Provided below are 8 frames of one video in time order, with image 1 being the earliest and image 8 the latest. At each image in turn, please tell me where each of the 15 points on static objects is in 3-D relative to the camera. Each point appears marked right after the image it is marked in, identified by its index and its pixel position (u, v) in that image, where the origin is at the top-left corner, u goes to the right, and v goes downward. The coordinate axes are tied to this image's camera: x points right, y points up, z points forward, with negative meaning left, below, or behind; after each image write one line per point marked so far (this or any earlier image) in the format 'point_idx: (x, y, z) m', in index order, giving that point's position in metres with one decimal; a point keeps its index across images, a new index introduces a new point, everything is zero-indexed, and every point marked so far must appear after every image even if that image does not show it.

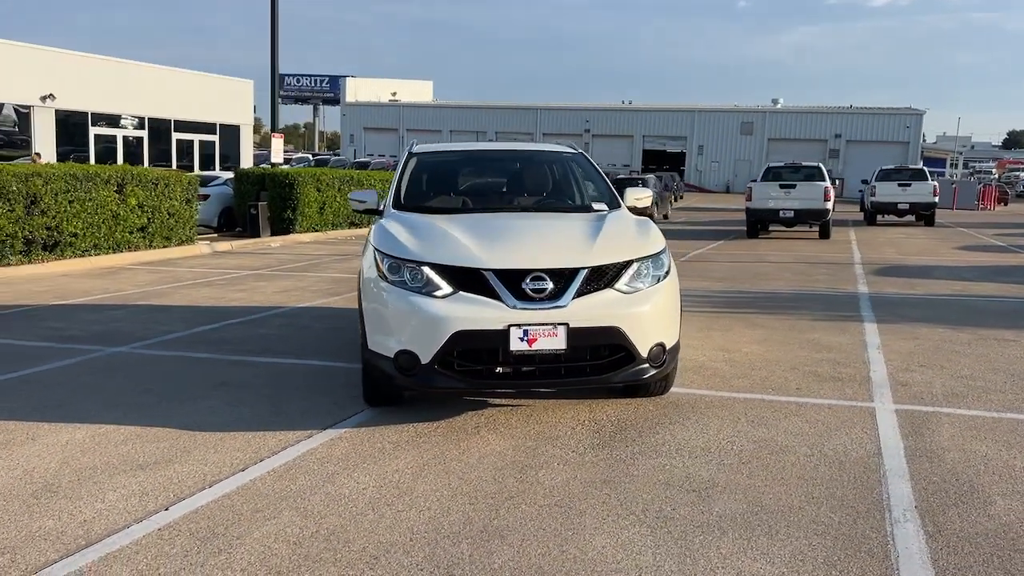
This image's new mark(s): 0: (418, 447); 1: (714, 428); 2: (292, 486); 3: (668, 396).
0: (-0.5, -0.9, +4.8) m
1: (+1.2, -0.8, +5.1) m
2: (-1.1, -0.9, +4.1) m
3: (+1.0, -0.7, +5.8) m
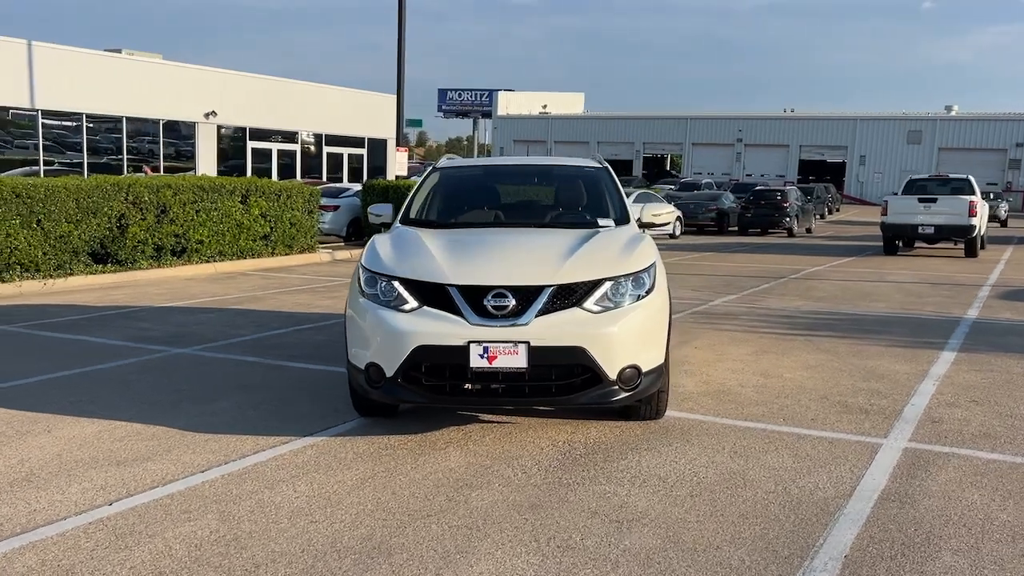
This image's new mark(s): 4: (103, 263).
0: (-0.7, -0.9, +4.8) m
1: (+1.0, -0.9, +4.9) m
2: (-1.4, -1.0, +4.3) m
3: (+0.9, -0.8, +5.6) m
4: (-7.0, +0.4, +15.0) m
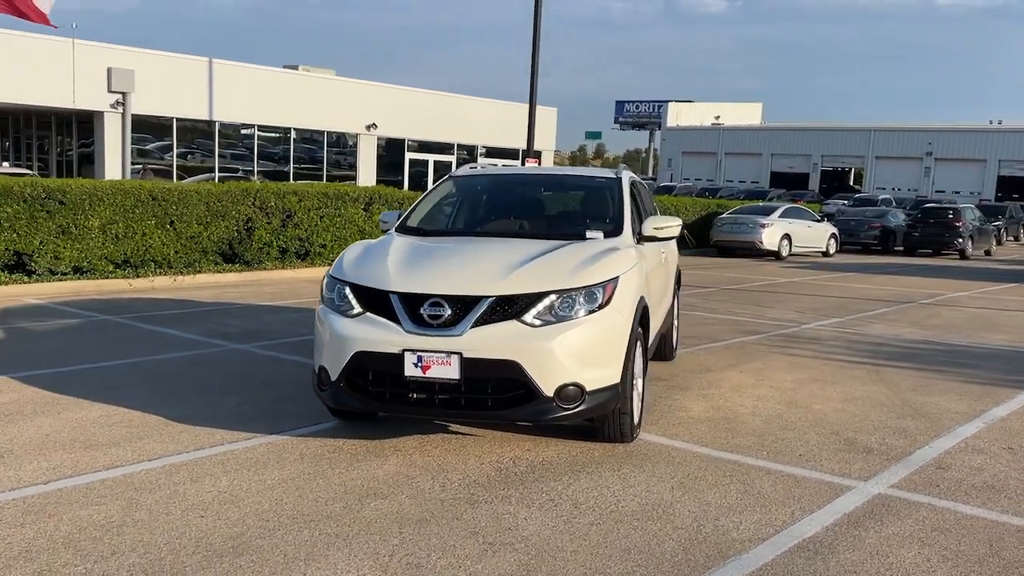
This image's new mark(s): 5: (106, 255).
0: (-1.1, -1.0, +4.9) m
1: (+0.6, -1.0, +4.6) m
2: (-1.8, -1.0, +4.5) m
3: (+0.7, -0.9, +5.3) m
4: (-5.2, +0.5, +16.1) m
5: (-6.6, +0.5, +14.2) m
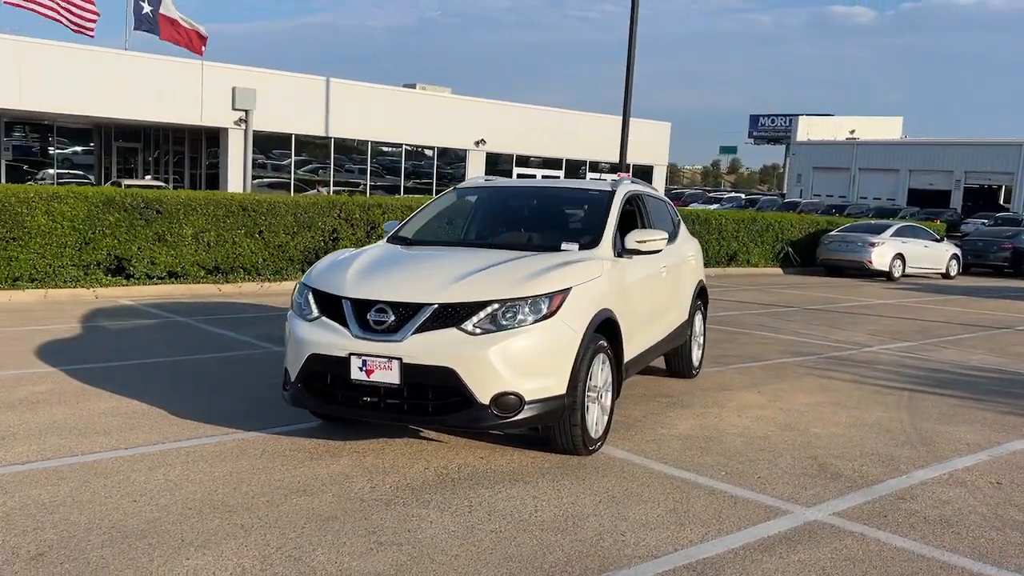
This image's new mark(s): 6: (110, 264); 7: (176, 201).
0: (-1.4, -1.0, +5.1) m
1: (+0.2, -1.1, +4.6) m
2: (-2.2, -1.0, +4.9) m
3: (+0.4, -1.0, +5.3) m
4: (-3.8, +0.3, +16.8) m
5: (-5.4, +0.5, +15.2) m
6: (-6.6, +0.4, +14.4) m
7: (-5.7, +1.5, +14.8) m
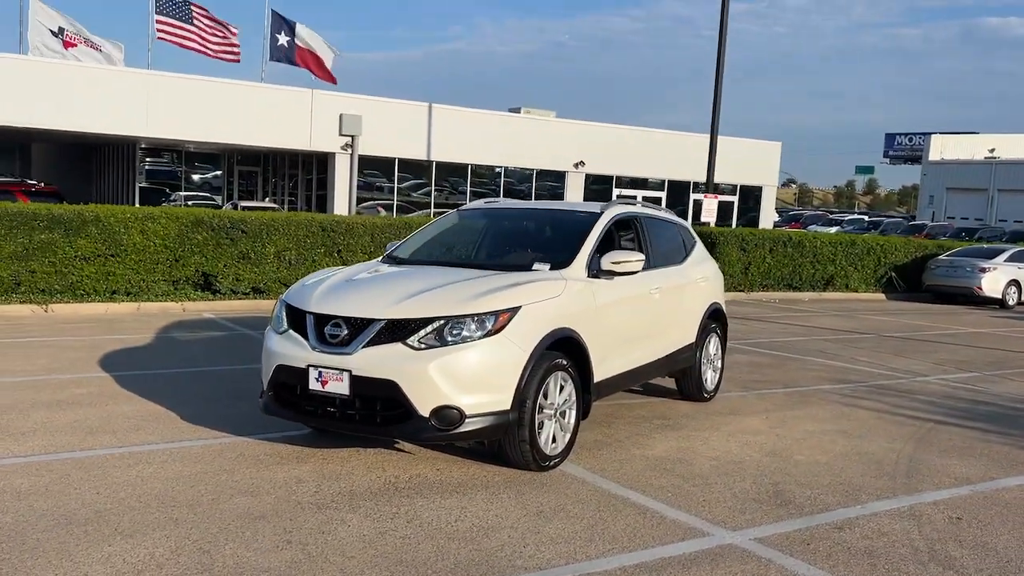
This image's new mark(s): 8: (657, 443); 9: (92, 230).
0: (-1.7, -1.1, +5.5) m
1: (-0.2, -1.2, +4.7) m
2: (-2.5, -1.1, +5.3) m
3: (+0.1, -1.1, +5.4) m
4: (-2.4, 0.0, +17.4) m
5: (-4.3, +0.2, +16.0) m
6: (-5.5, +0.1, +15.4) m
7: (-4.5, +1.2, +15.7) m
8: (+1.0, -1.1, +6.3) m
9: (-6.9, +1.0, +14.4) m
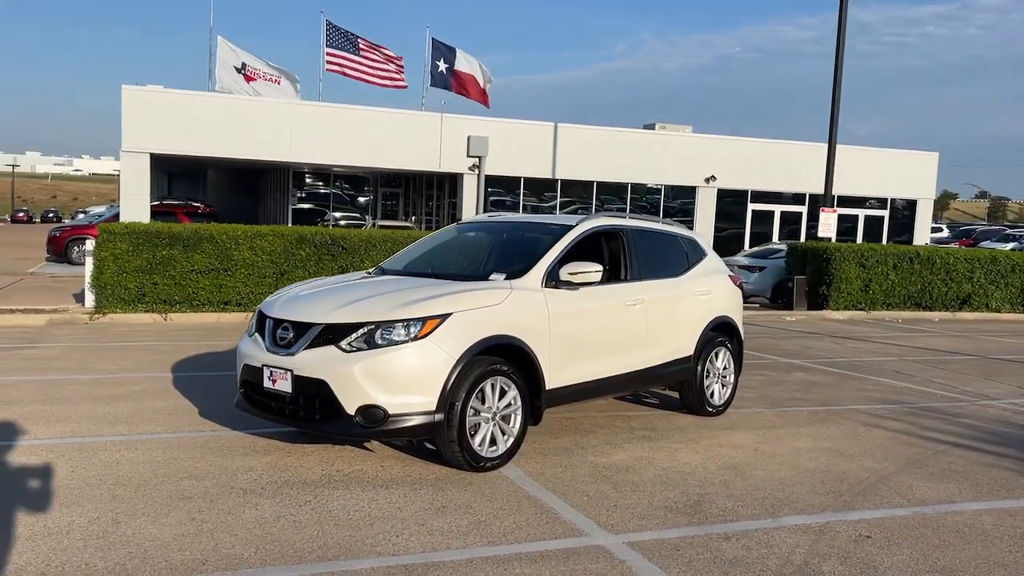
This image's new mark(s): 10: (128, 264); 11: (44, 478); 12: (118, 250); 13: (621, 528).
0: (-2.1, -1.1, +6.1) m
1: (-0.7, -1.2, +5.0) m
2: (-2.9, -1.1, +6.1) m
3: (-0.3, -1.2, +5.6) m
4: (-0.5, -0.3, +17.9) m
5: (-2.6, -0.1, +16.9) m
6: (-4.0, -0.1, +16.5) m
7: (-2.9, +1.0, +16.7) m
8: (+0.8, -1.2, +6.4) m
9: (-5.5, +0.7, +15.8) m
10: (-6.7, +0.4, +15.4) m
11: (-3.2, -1.1, +5.4) m
12: (-6.9, +0.7, +15.4) m
13: (+0.6, -1.3, +4.6) m
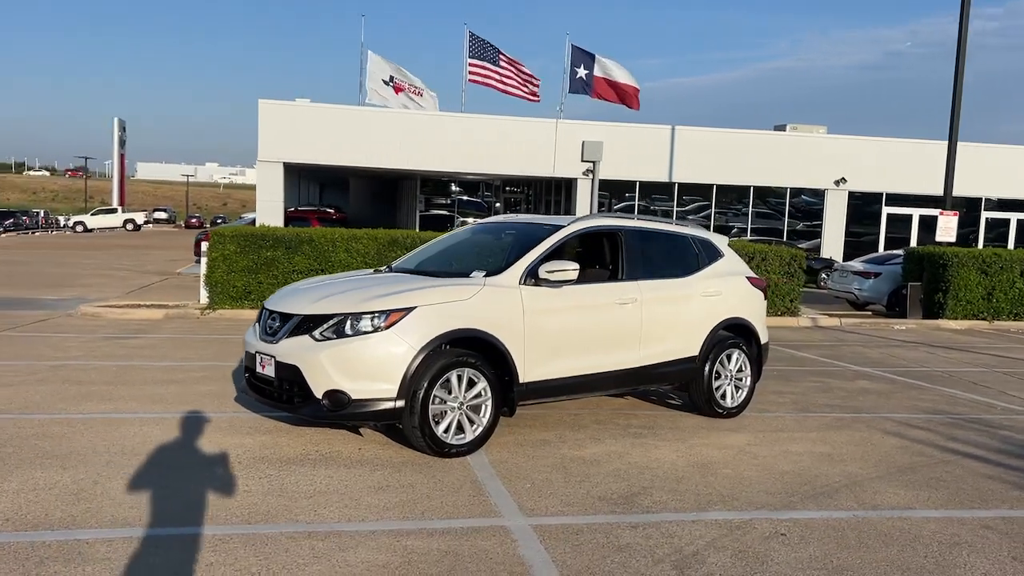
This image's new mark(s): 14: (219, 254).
0: (-2.2, -1.1, +6.7) m
1: (-1.0, -1.2, +5.4) m
2: (-3.0, -1.0, +6.8) m
3: (-0.5, -1.2, +5.9) m
4: (+1.3, -0.4, +18.1) m
5: (-1.0, -0.1, +17.5) m
6: (-2.3, -0.1, +17.4) m
7: (-1.3, +0.9, +17.4) m
8: (+0.6, -1.2, +6.5) m
9: (-4.0, +0.8, +16.9) m
10: (-5.3, +0.5, +16.7) m
11: (-3.4, -1.1, +6.2) m
12: (-5.4, +0.7, +16.7) m
13: (+0.2, -1.2, +4.8) m
14: (-5.6, +0.7, +16.7) m
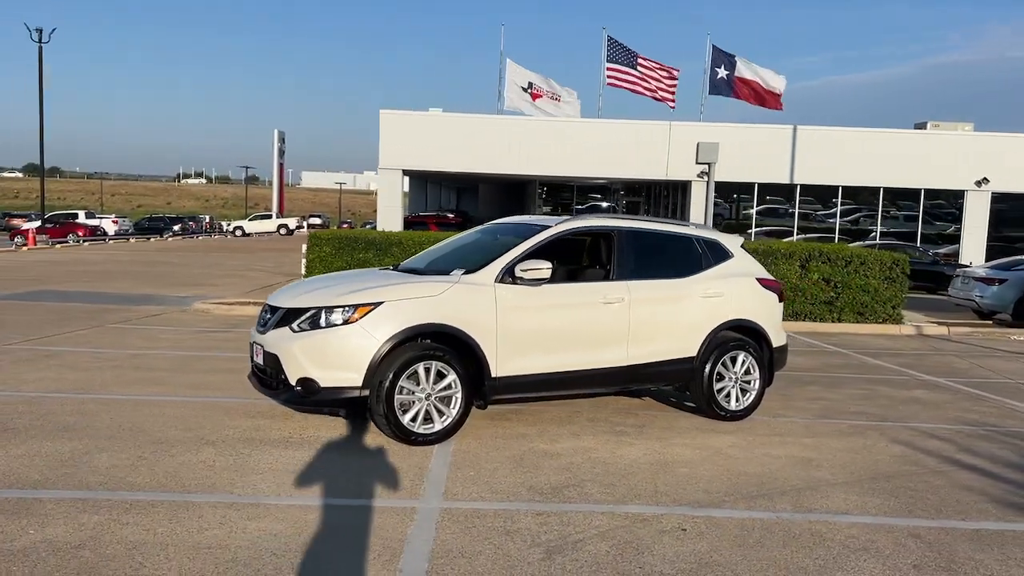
0: (-2.3, -1.0, +7.3) m
1: (-1.4, -1.1, +5.9) m
2: (-3.1, -1.0, +7.6) m
3: (-0.8, -1.1, +6.3) m
4: (+3.0, -0.5, +18.0) m
5: (+0.7, -0.2, +17.7) m
6: (-0.7, -0.1, +17.8) m
7: (+0.4, +0.9, +17.7) m
8: (+0.5, -1.2, +6.6) m
9: (-2.3, +0.8, +17.7) m
10: (-3.7, +0.5, +17.7) m
11: (-3.6, -1.0, +7.0) m
12: (-3.8, +0.7, +17.7) m
13: (-0.3, -1.2, +5.1) m
14: (-4.0, +0.7, +17.7) m
